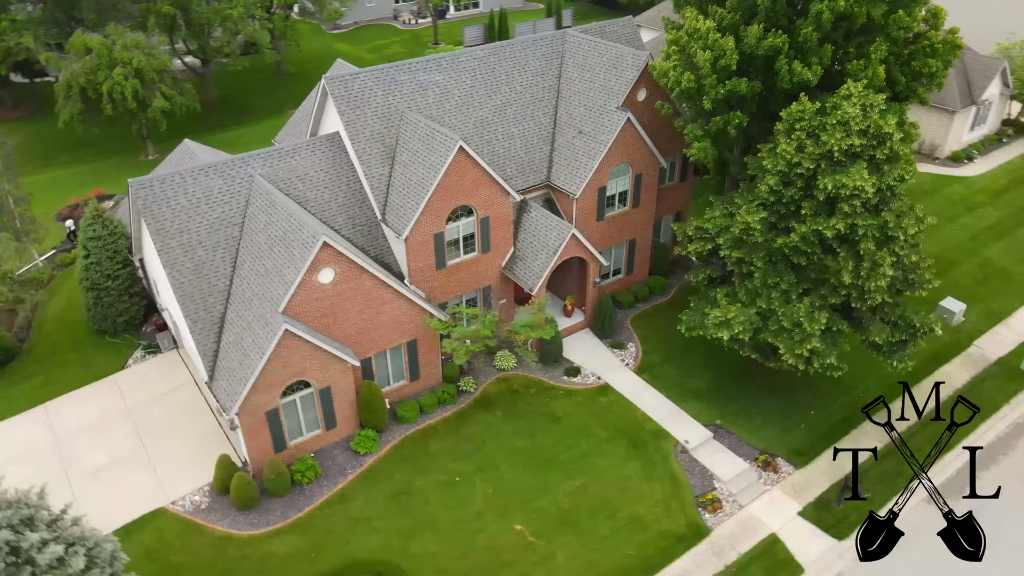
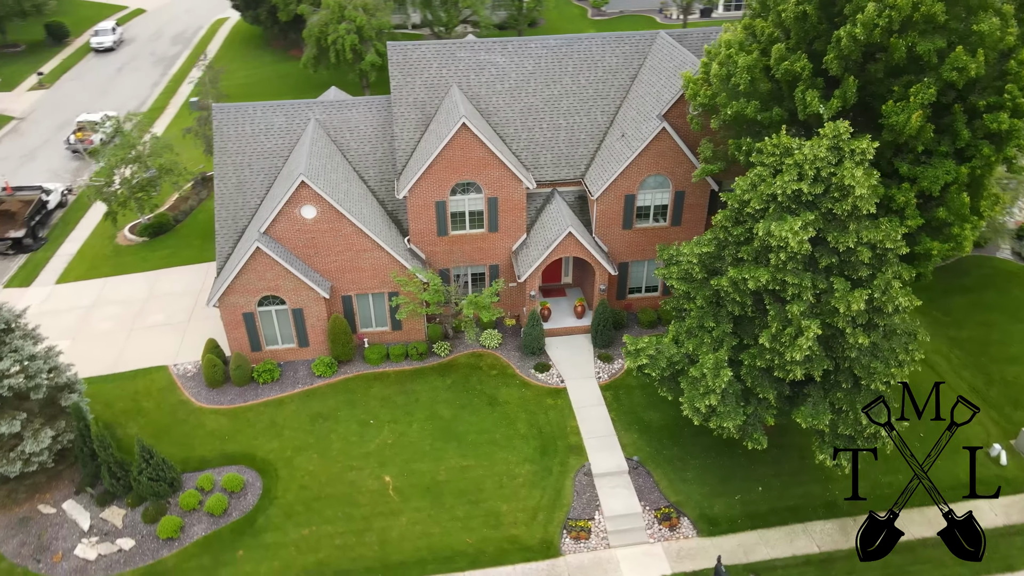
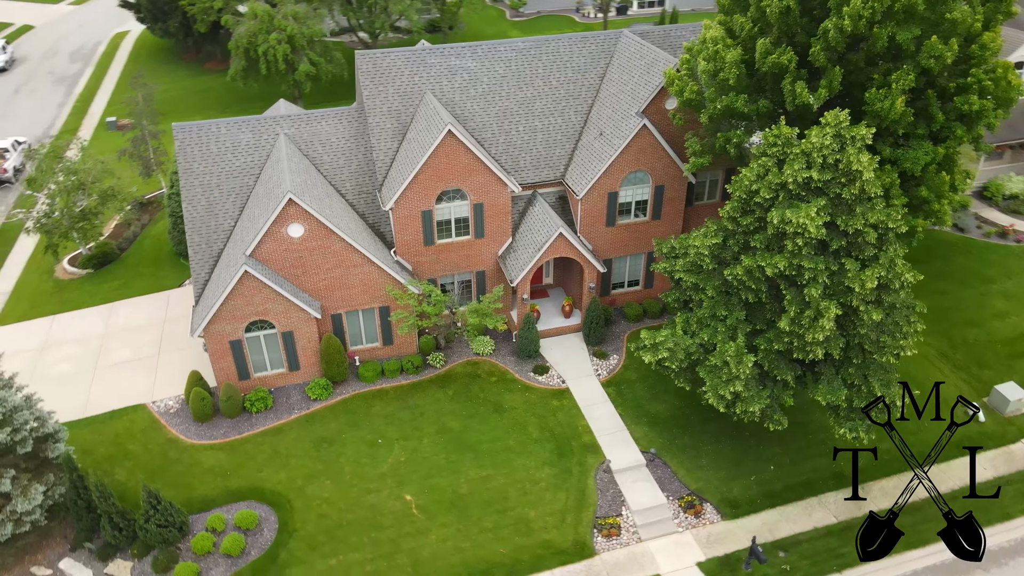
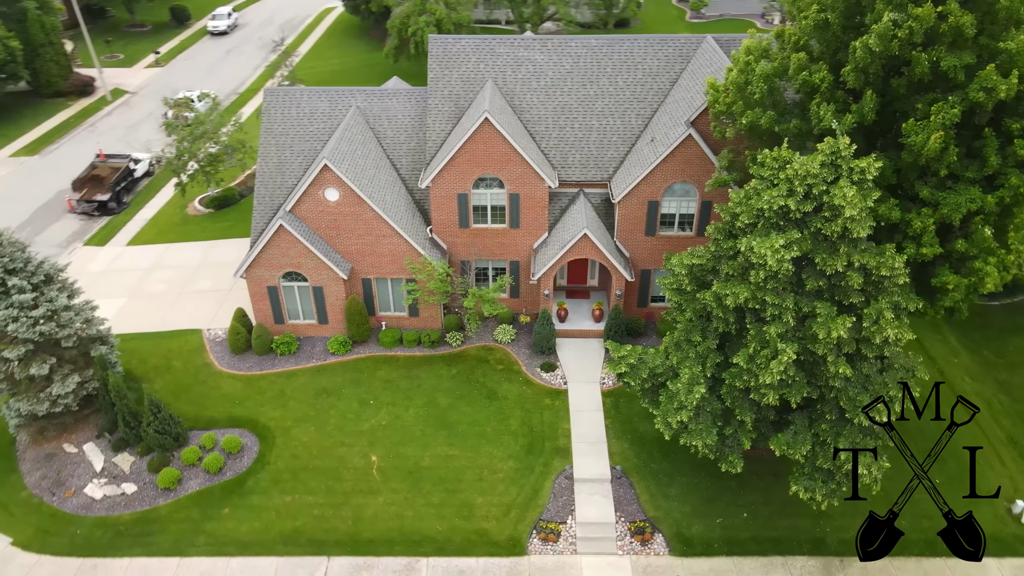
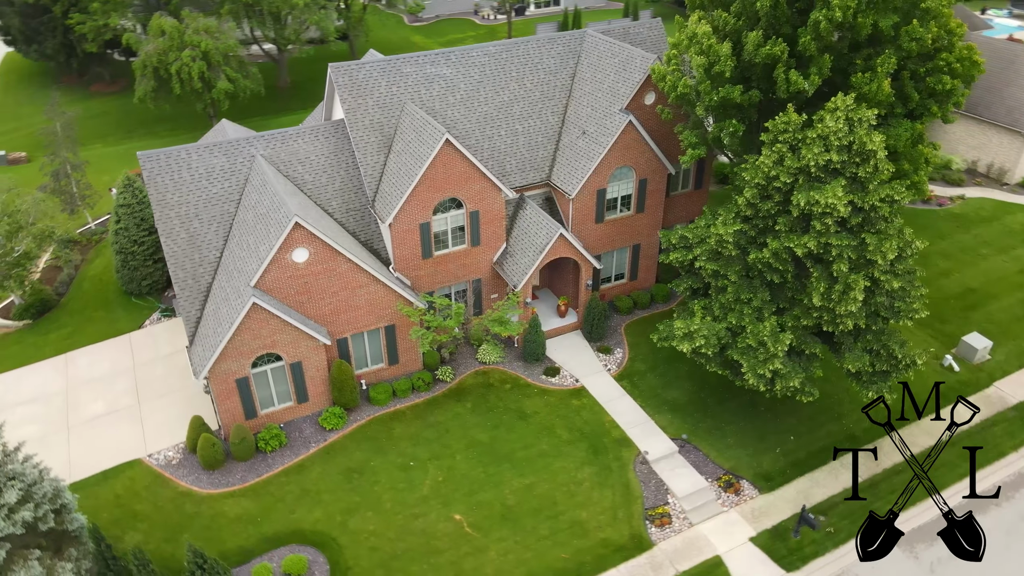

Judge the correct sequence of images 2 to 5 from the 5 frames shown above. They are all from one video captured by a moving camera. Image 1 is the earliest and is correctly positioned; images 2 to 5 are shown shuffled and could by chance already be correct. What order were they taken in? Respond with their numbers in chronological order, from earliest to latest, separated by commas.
5, 3, 2, 4
